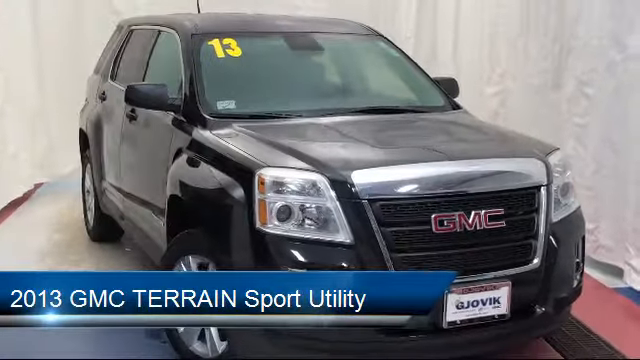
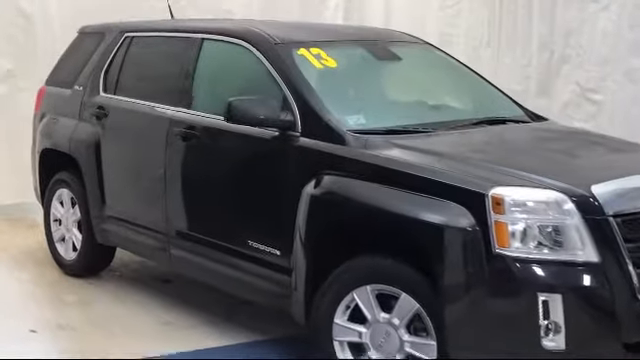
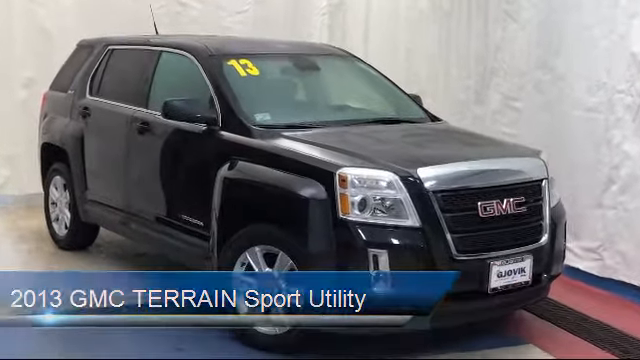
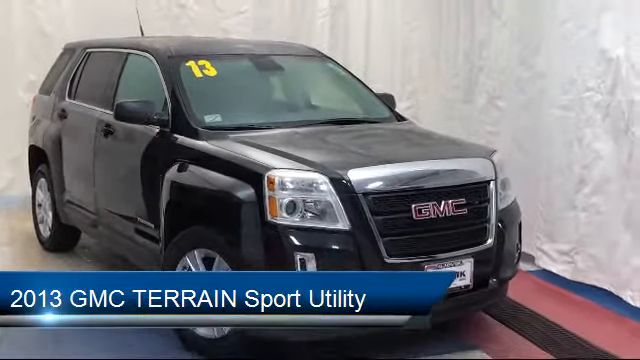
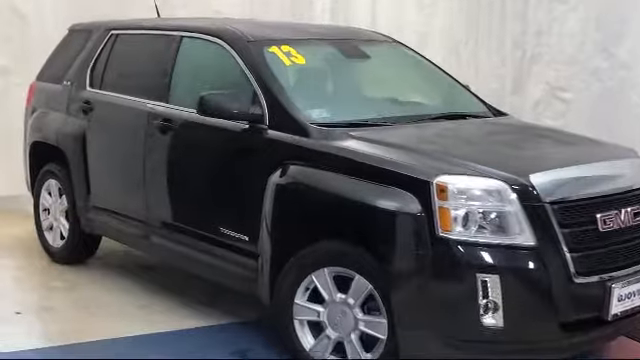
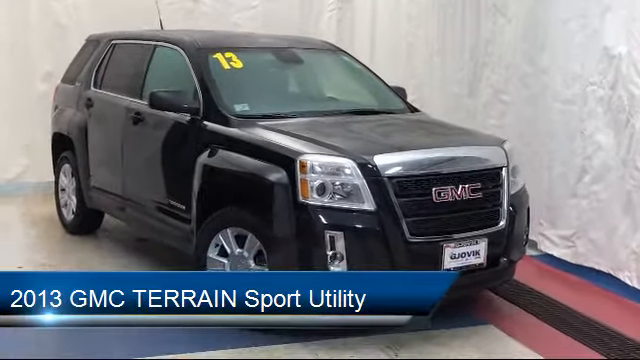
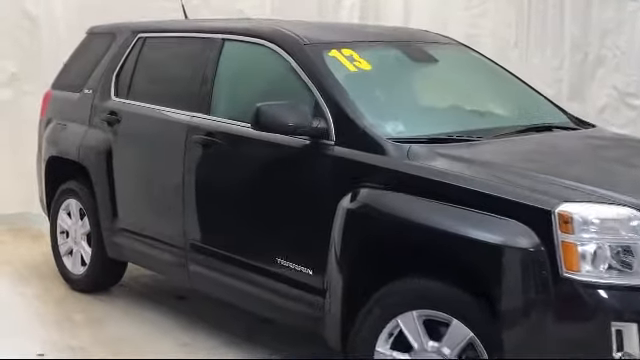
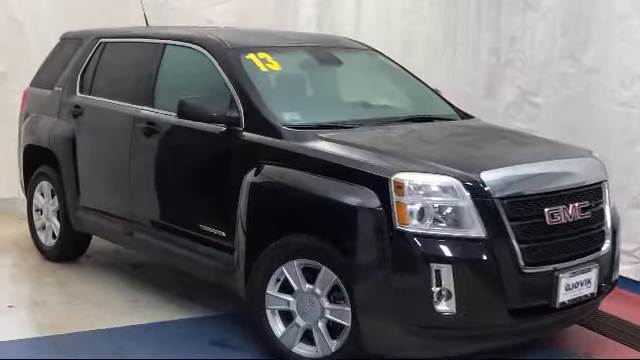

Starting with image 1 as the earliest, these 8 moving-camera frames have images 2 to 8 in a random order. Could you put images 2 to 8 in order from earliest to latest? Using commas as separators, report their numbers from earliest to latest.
4, 6, 3, 8, 5, 2, 7
